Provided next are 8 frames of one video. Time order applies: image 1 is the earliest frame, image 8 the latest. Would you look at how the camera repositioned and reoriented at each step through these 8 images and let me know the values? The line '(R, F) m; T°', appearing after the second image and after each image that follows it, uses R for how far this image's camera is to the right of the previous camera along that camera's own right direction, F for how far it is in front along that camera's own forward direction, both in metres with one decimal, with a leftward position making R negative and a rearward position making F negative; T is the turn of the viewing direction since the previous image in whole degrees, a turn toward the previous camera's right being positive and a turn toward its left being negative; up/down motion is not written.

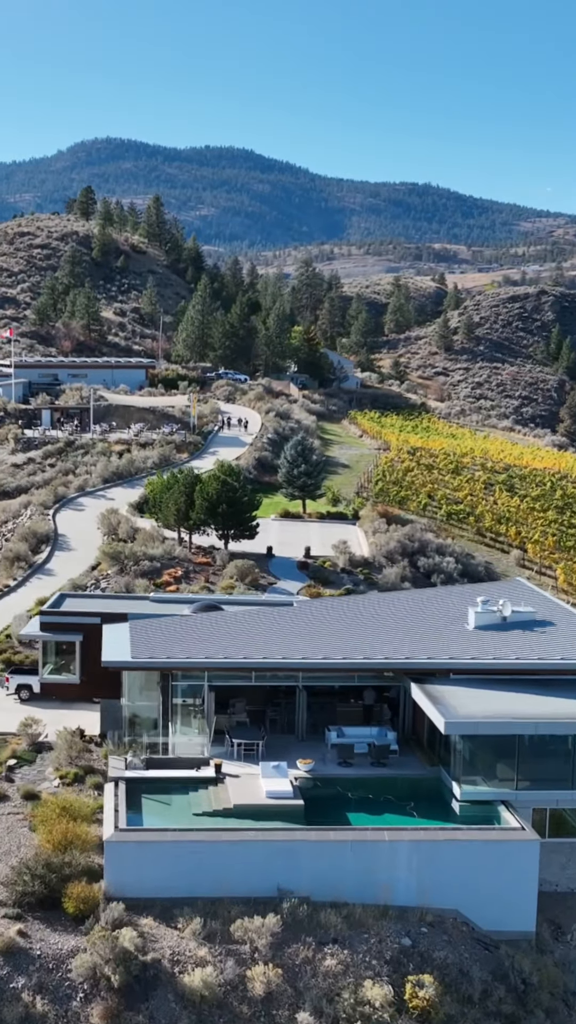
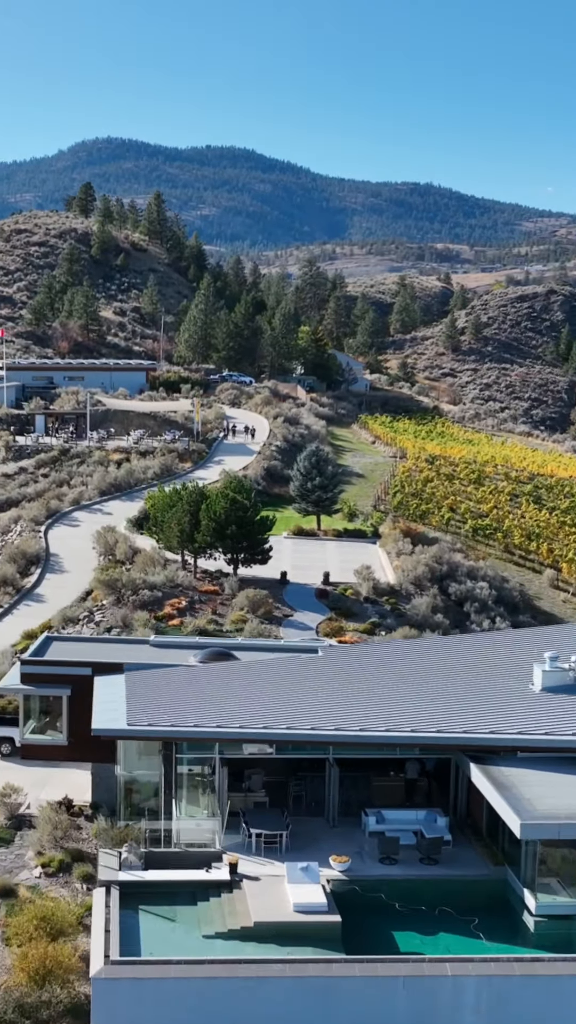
(-0.4, +3.1) m; 0°
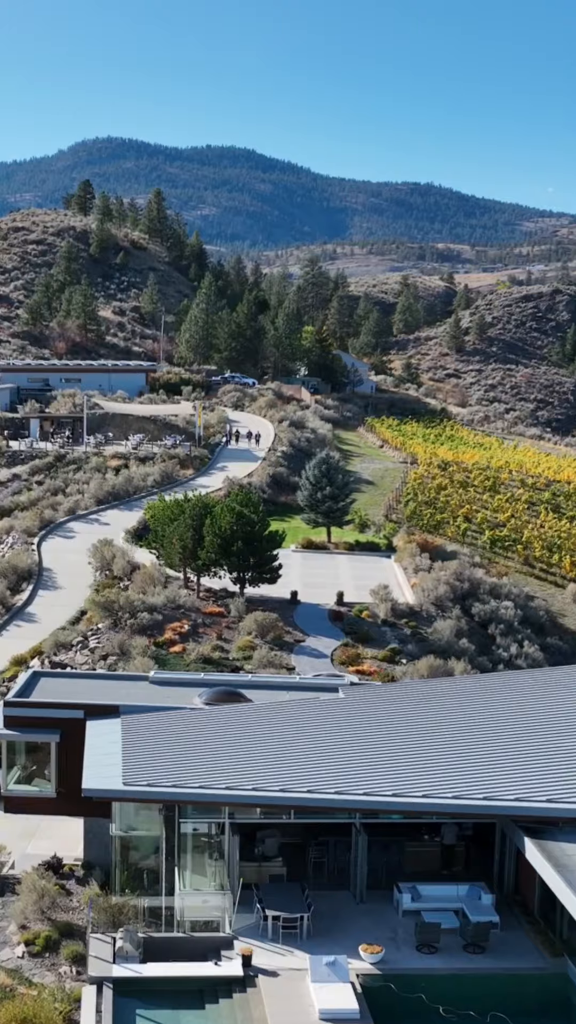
(-0.2, +2.0) m; 0°
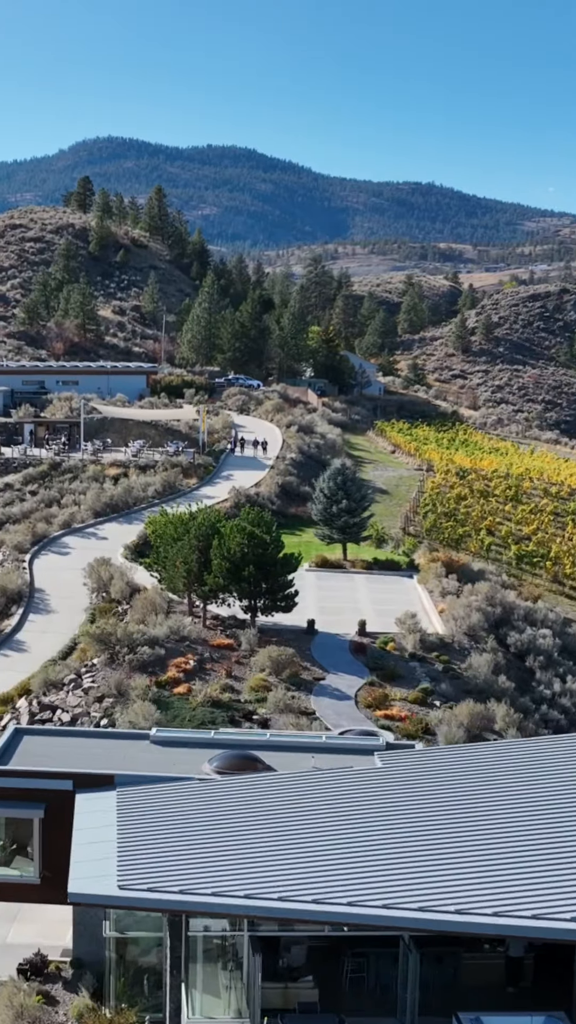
(-0.3, +2.4) m; 0°
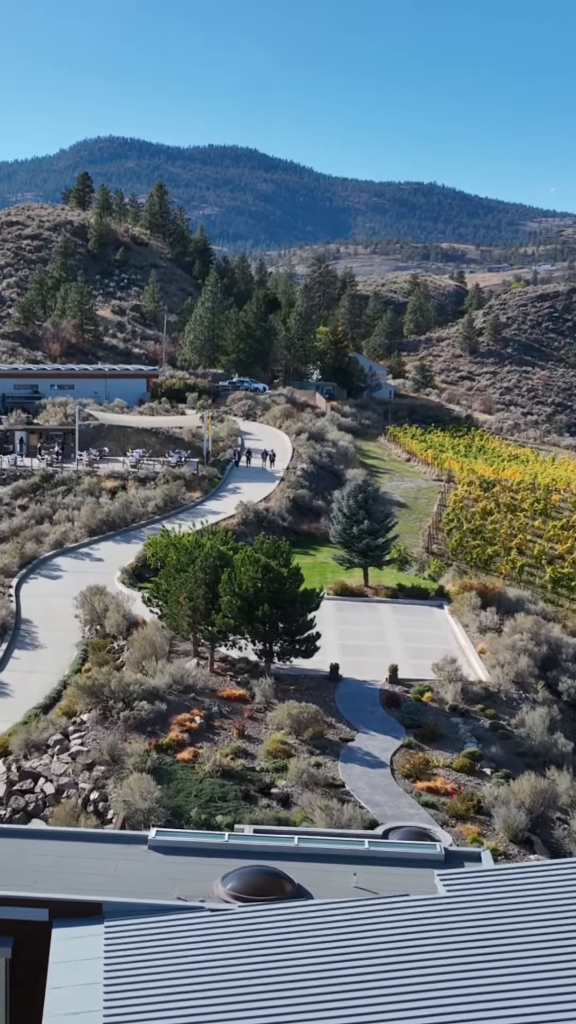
(-0.3, +2.9) m; 0°
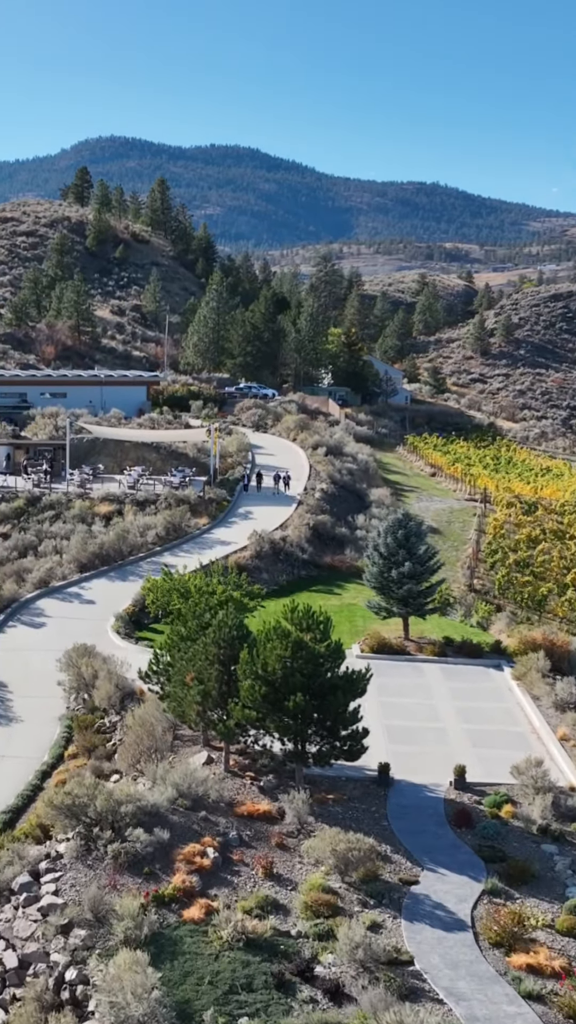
(-0.5, +4.2) m; 0°
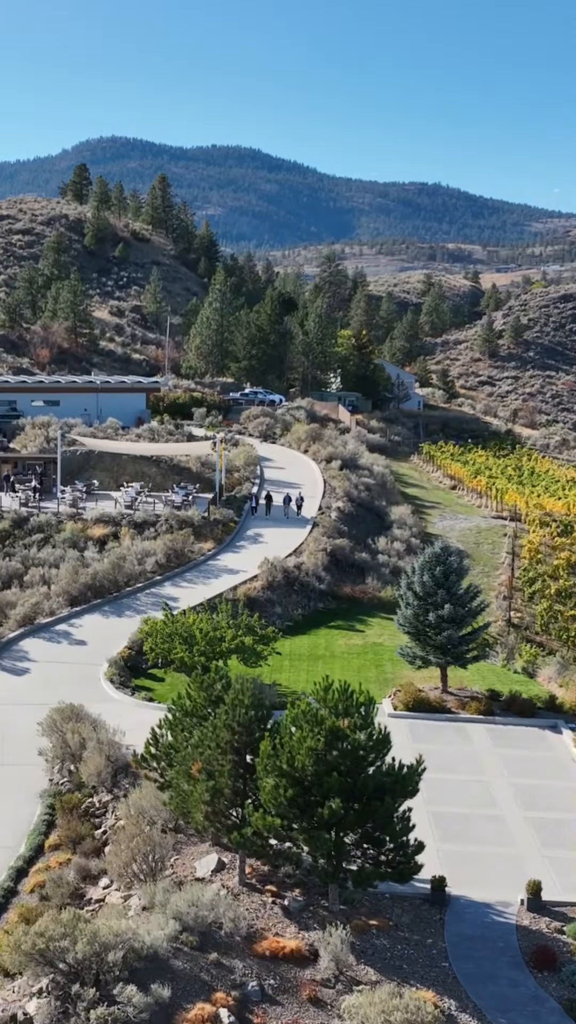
(-0.3, +3.0) m; 0°
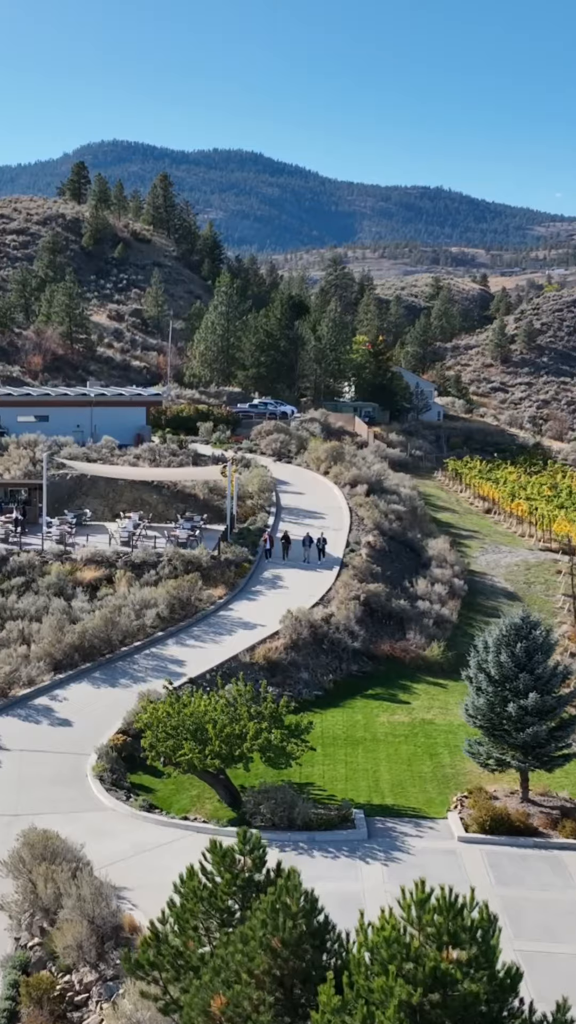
(-0.5, +4.1) m; 0°
